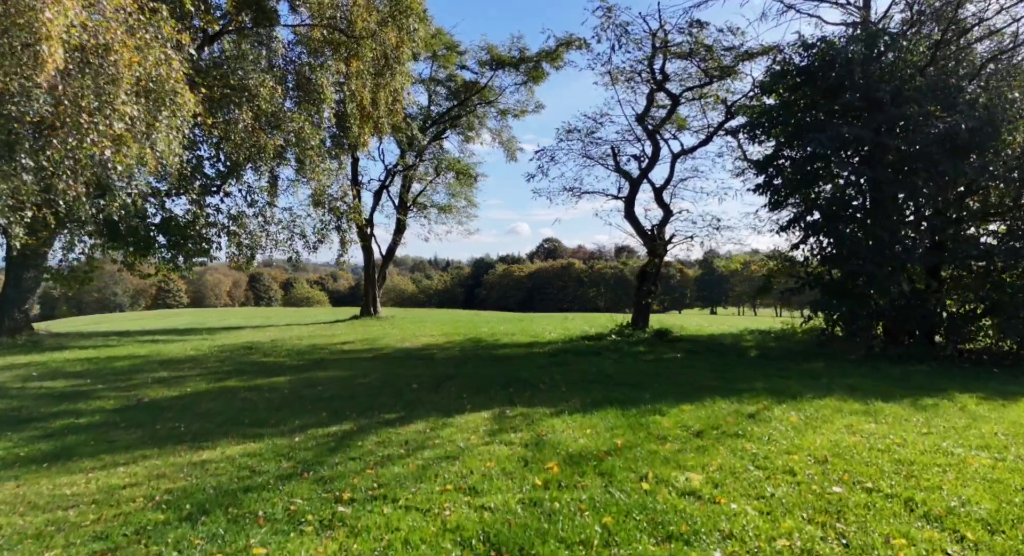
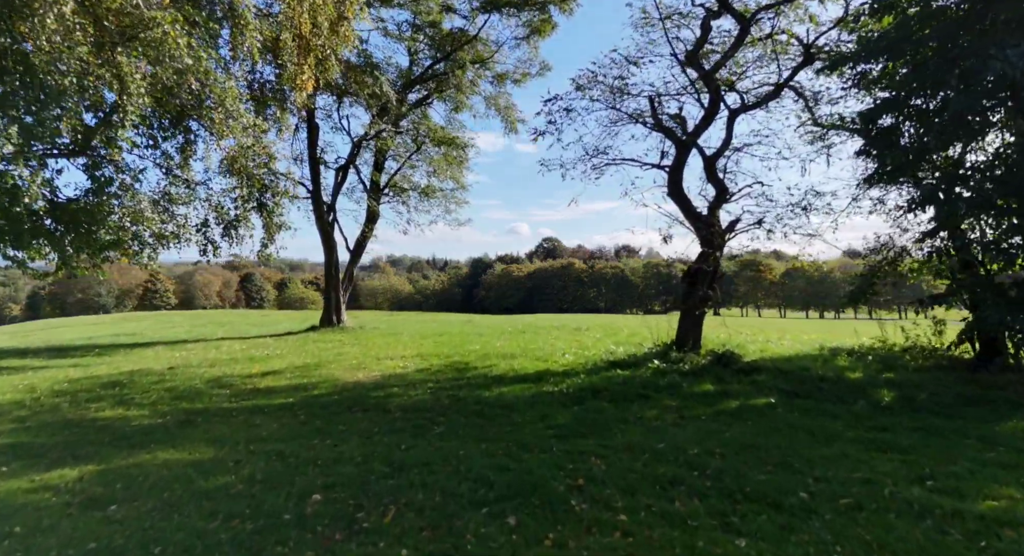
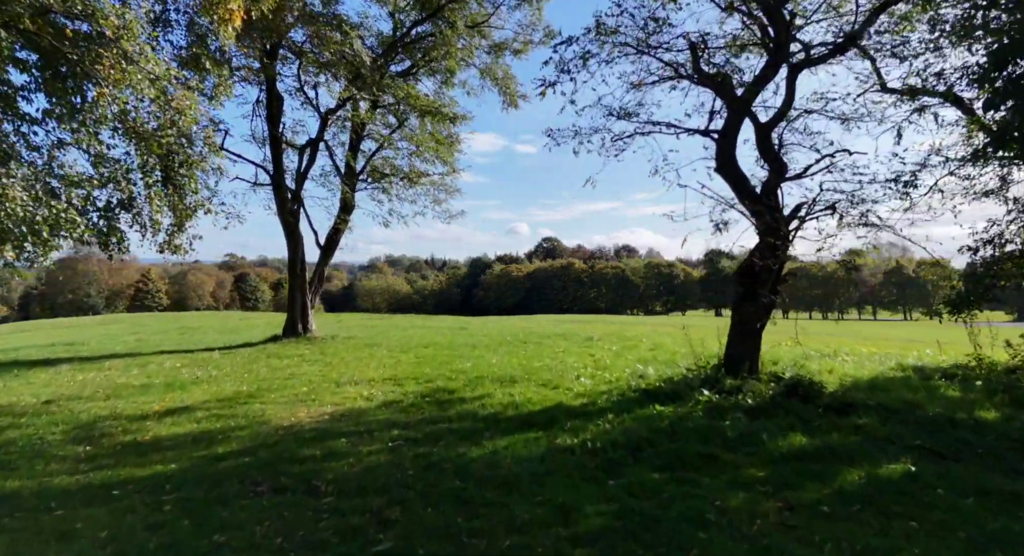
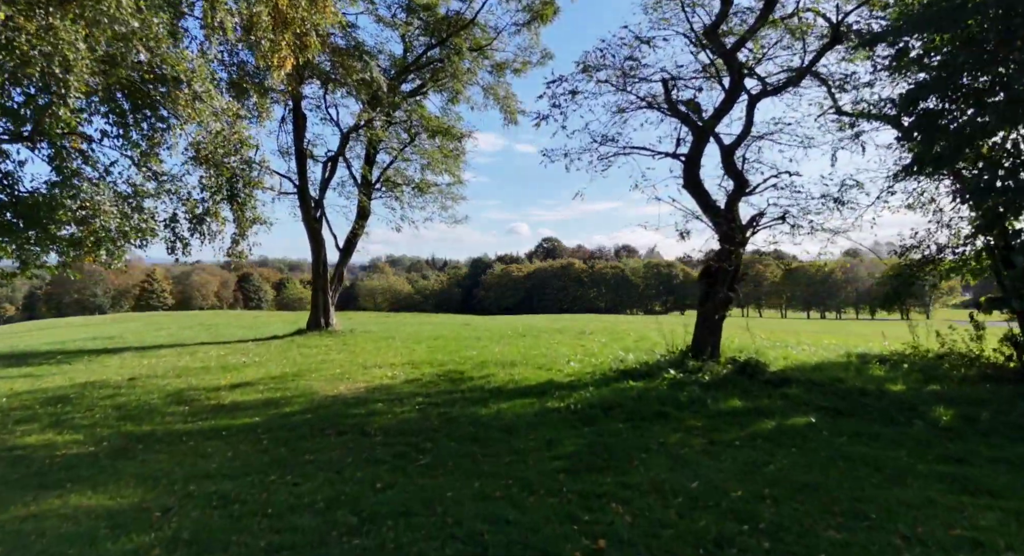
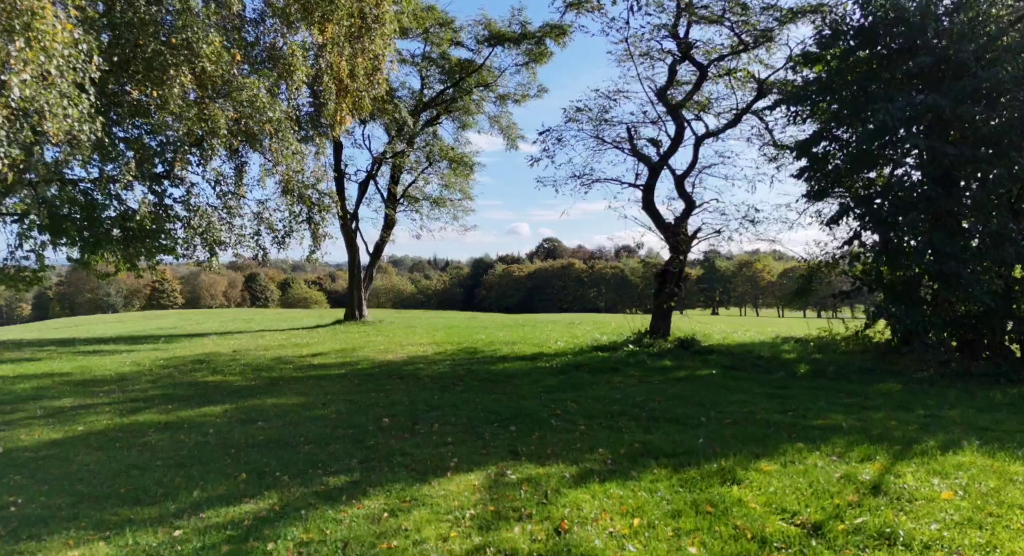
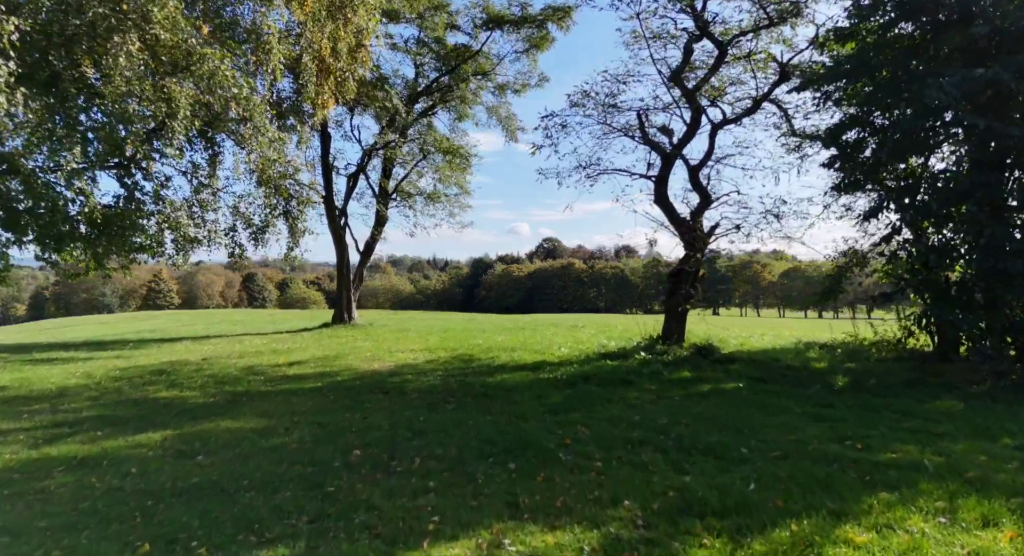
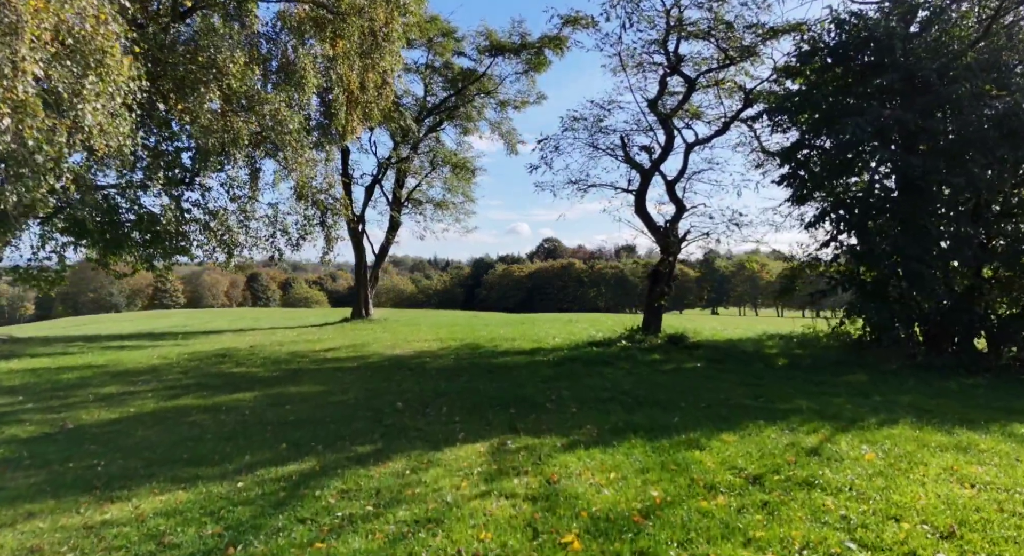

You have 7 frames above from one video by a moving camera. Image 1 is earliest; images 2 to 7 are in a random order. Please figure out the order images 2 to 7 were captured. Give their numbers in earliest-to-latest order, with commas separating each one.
7, 5, 6, 2, 4, 3
